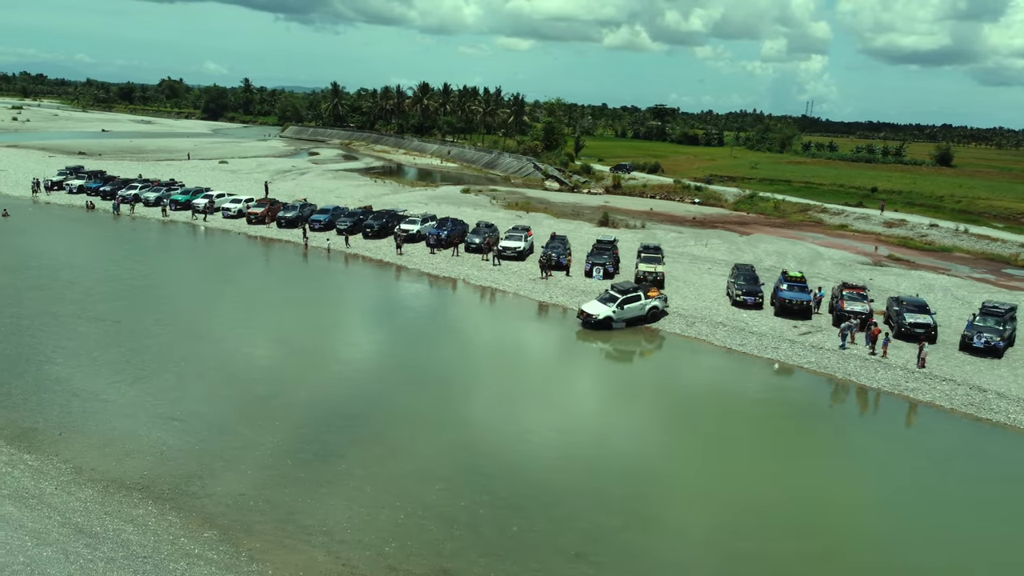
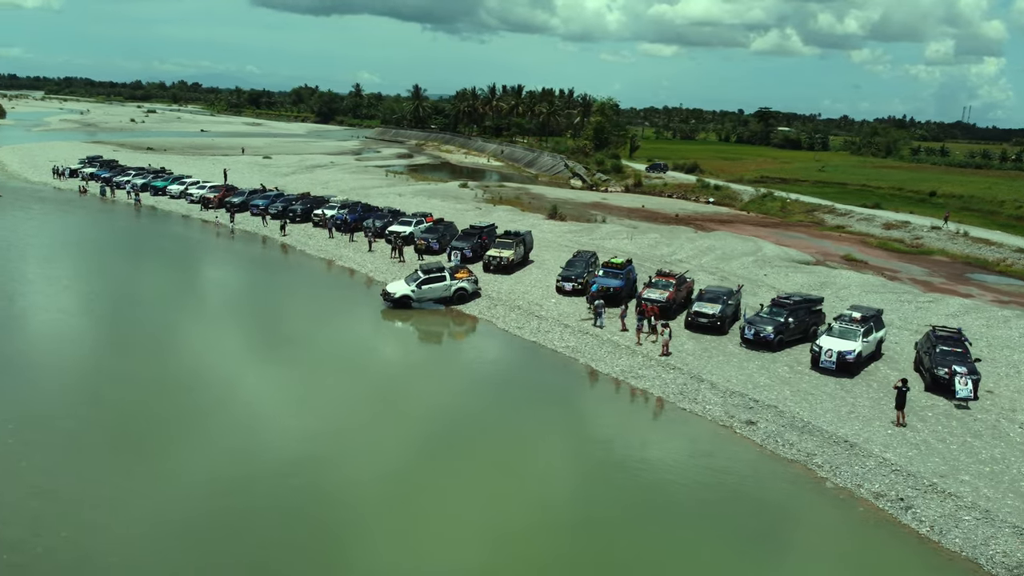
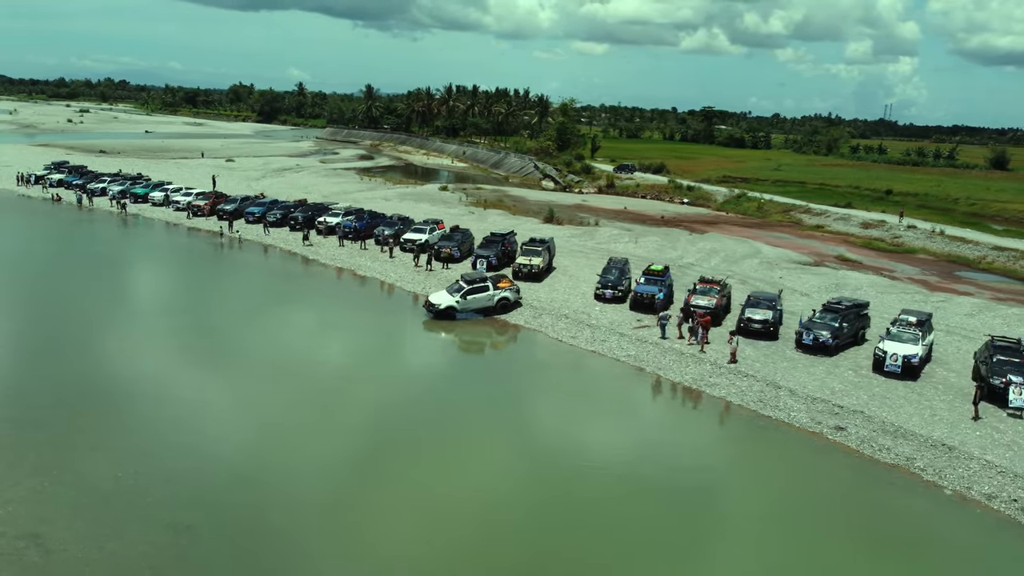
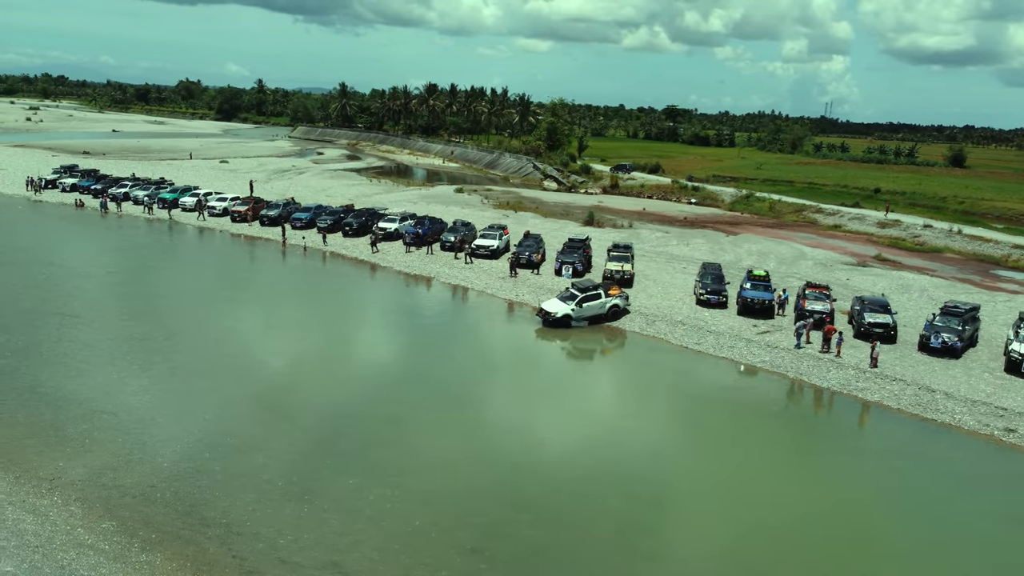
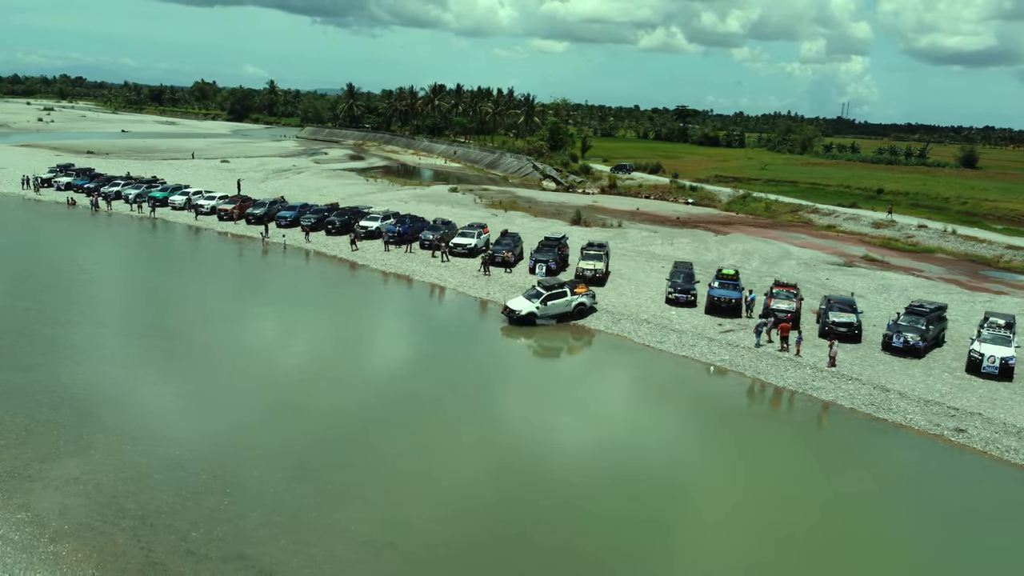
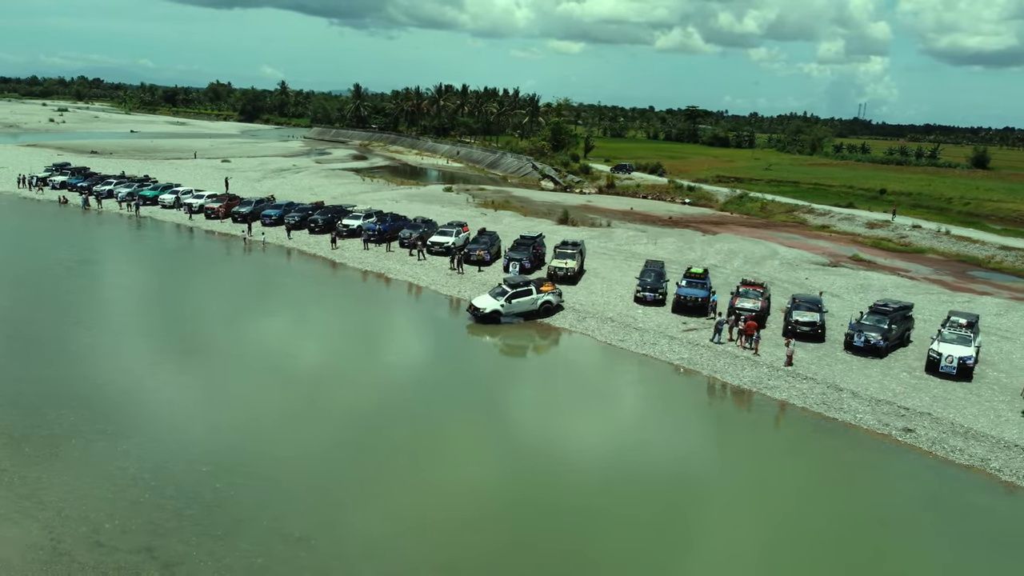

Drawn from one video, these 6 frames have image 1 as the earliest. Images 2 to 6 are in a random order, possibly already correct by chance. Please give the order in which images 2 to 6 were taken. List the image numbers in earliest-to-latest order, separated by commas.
4, 5, 6, 3, 2
